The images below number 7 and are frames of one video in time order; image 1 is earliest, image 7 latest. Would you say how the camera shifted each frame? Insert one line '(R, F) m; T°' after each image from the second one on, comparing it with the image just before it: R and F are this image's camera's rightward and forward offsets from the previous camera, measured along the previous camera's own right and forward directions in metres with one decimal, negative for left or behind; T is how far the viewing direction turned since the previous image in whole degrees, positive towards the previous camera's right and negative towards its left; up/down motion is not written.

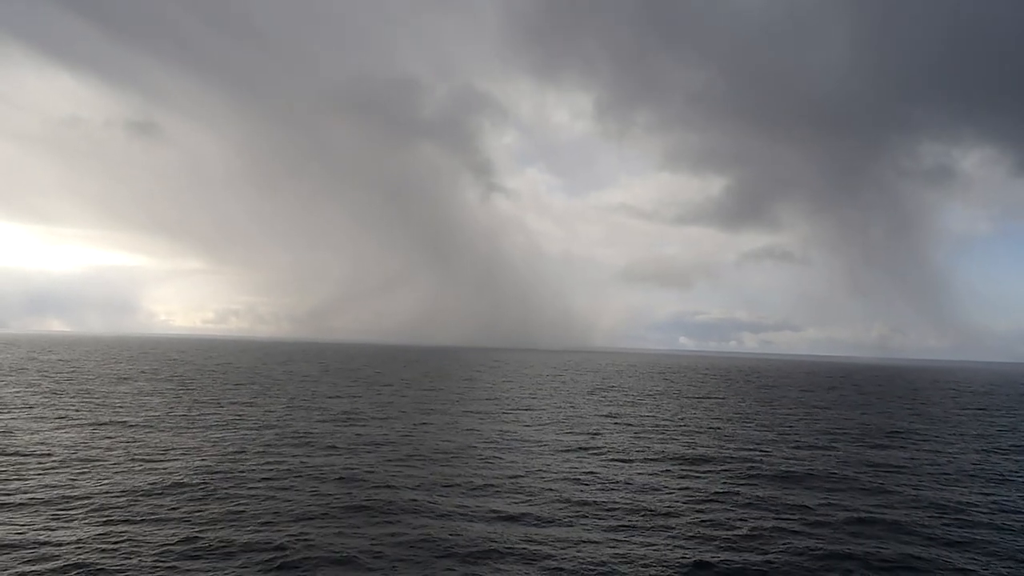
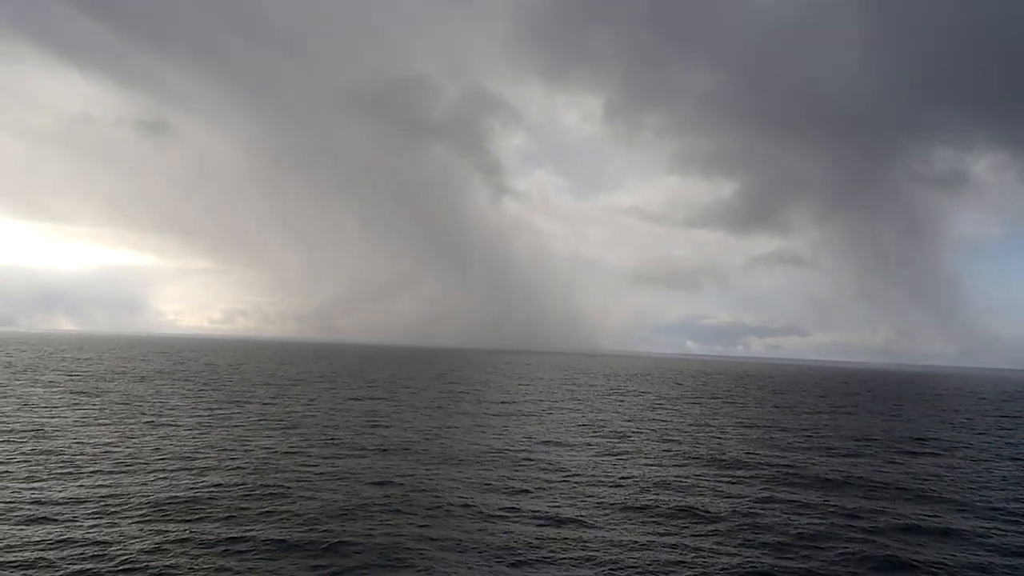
(-1.1, 0.0) m; 0°
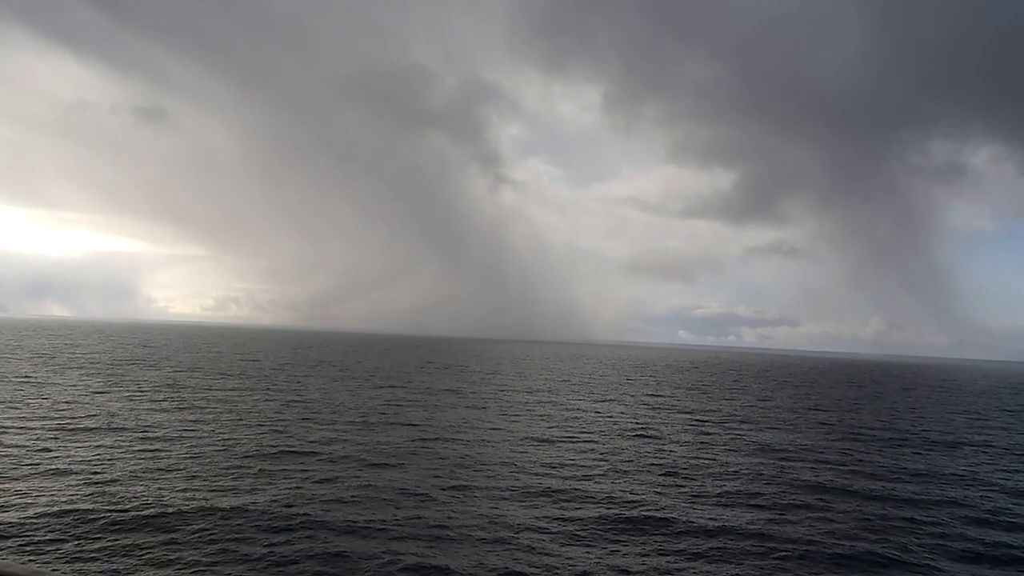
(-2.5, 0.0) m; +1°
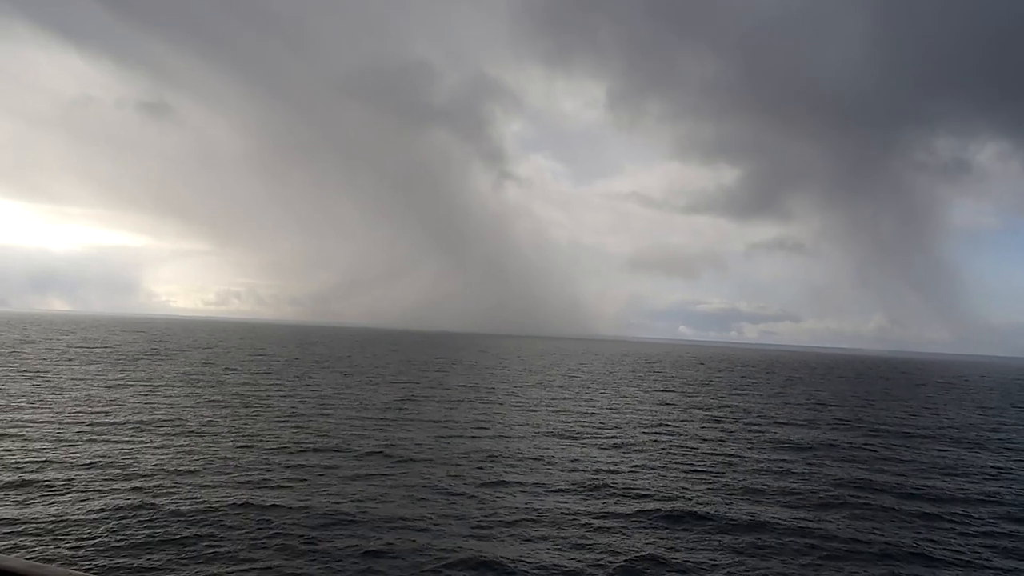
(-1.3, +0.1) m; 0°
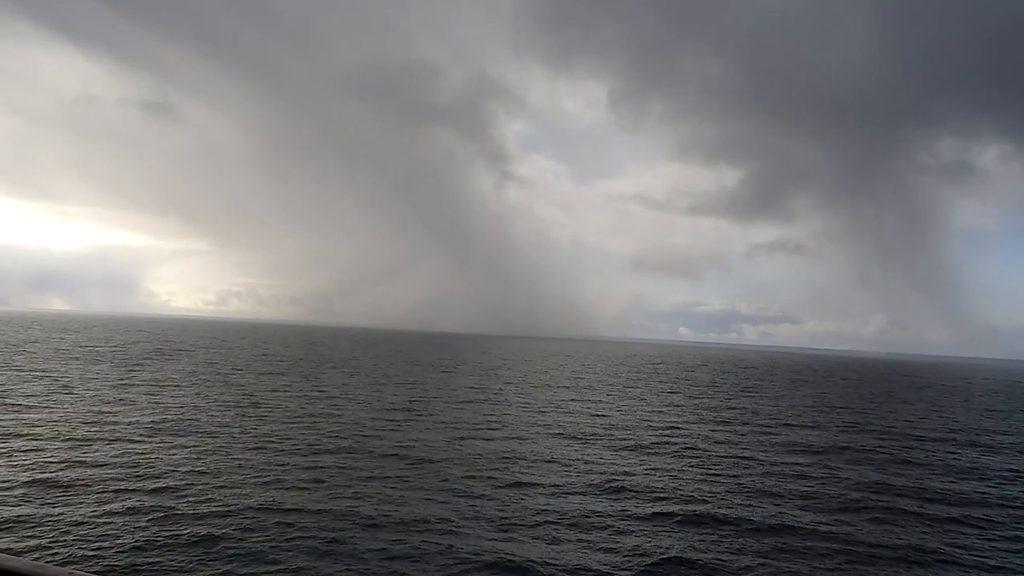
(+4.8, -0.1) m; 0°
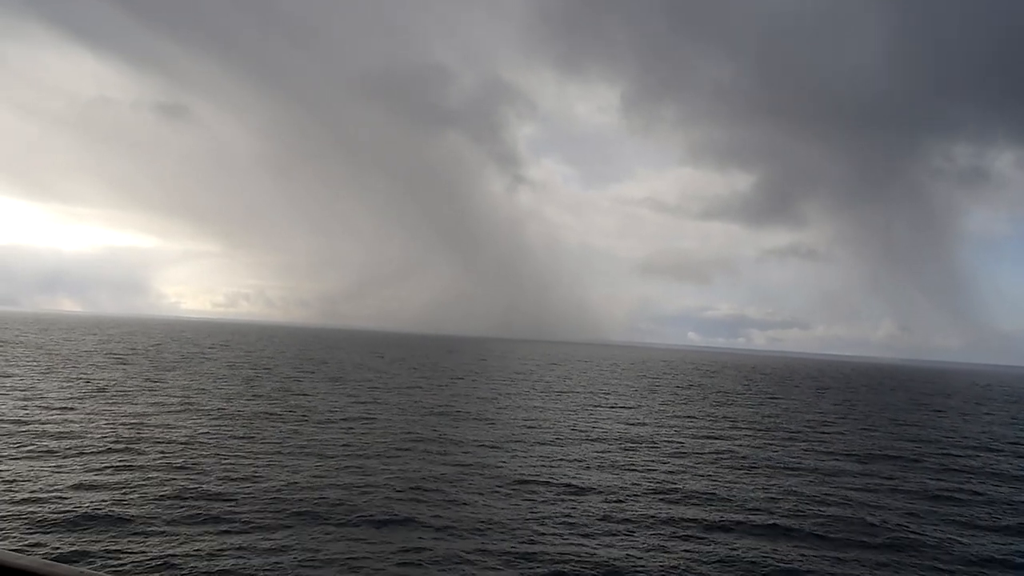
(-1.5, +0.1) m; -1°
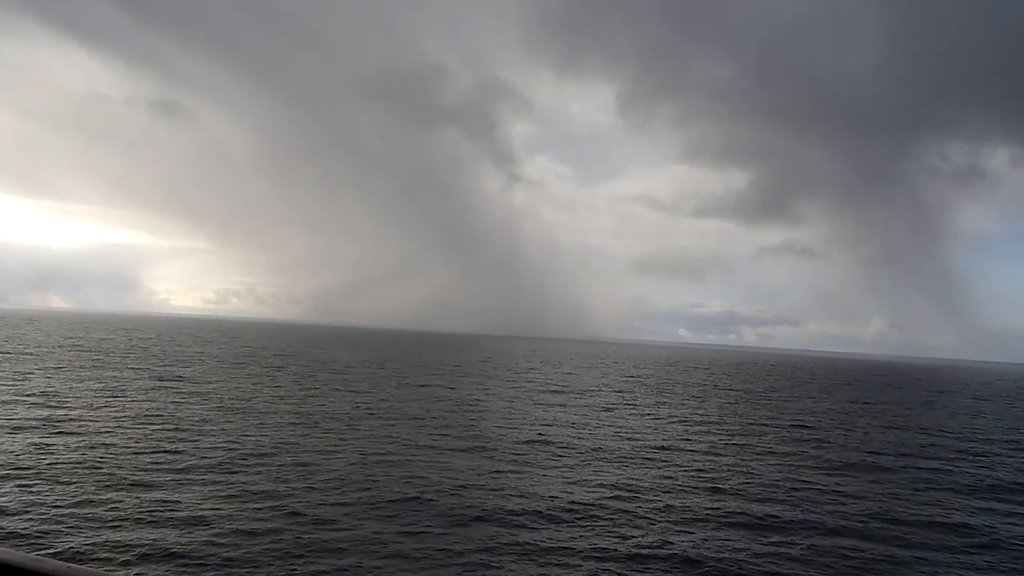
(-2.4, 0.0) m; +1°
